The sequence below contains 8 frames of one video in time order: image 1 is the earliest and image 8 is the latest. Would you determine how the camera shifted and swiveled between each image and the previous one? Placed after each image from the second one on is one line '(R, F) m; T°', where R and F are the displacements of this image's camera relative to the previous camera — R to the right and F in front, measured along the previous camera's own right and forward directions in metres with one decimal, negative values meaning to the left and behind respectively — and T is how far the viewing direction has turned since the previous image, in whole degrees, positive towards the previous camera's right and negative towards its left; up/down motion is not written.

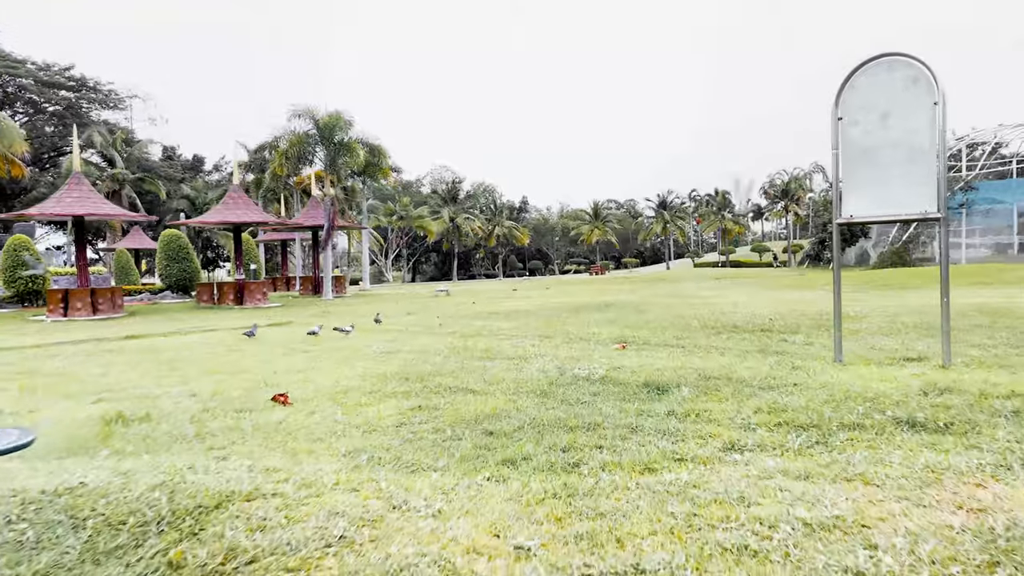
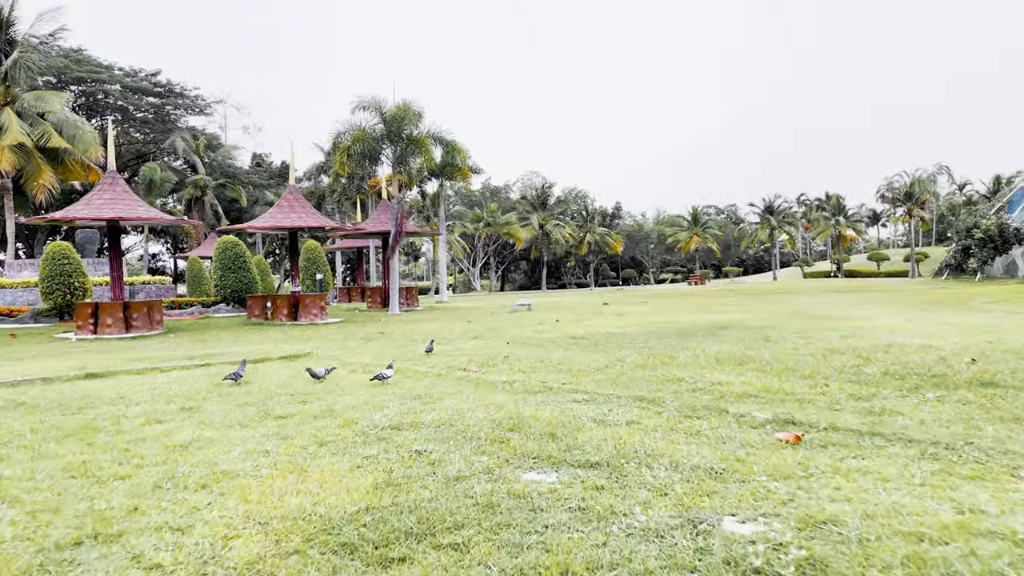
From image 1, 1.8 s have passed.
(0.0, +2.5) m; -7°
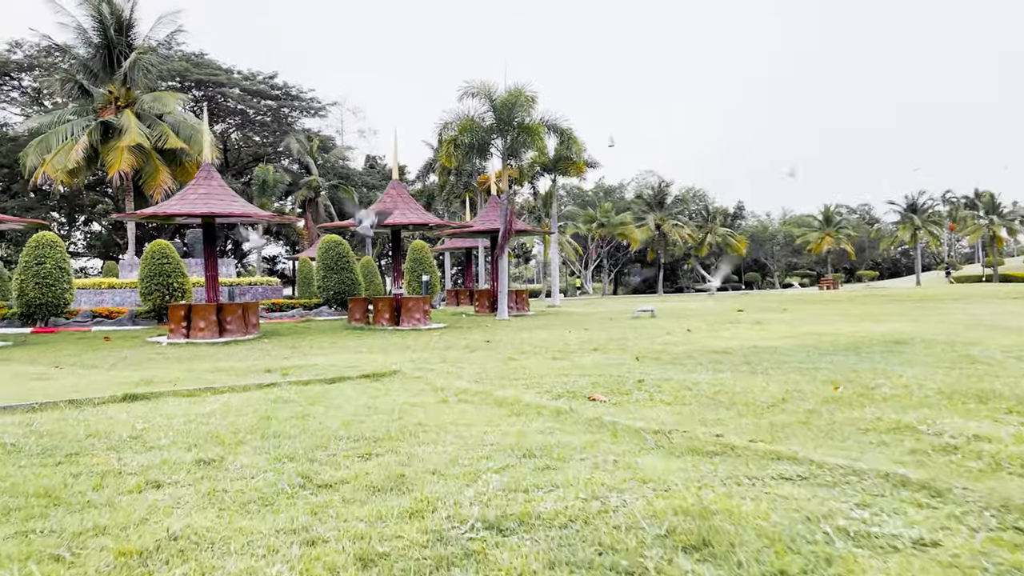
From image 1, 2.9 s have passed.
(-0.2, +1.6) m; -8°
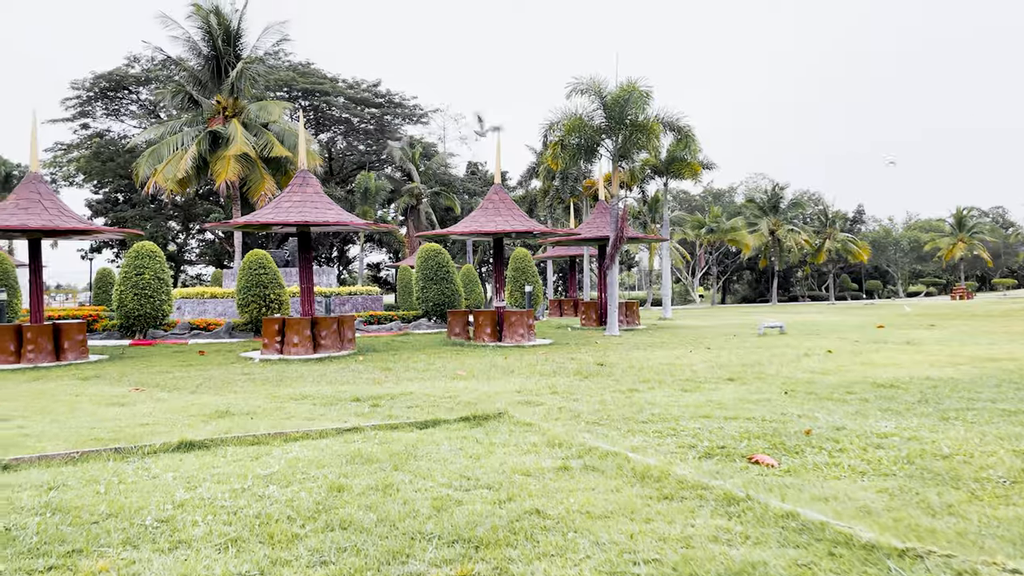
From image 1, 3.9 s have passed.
(-0.2, +1.1) m; -7°
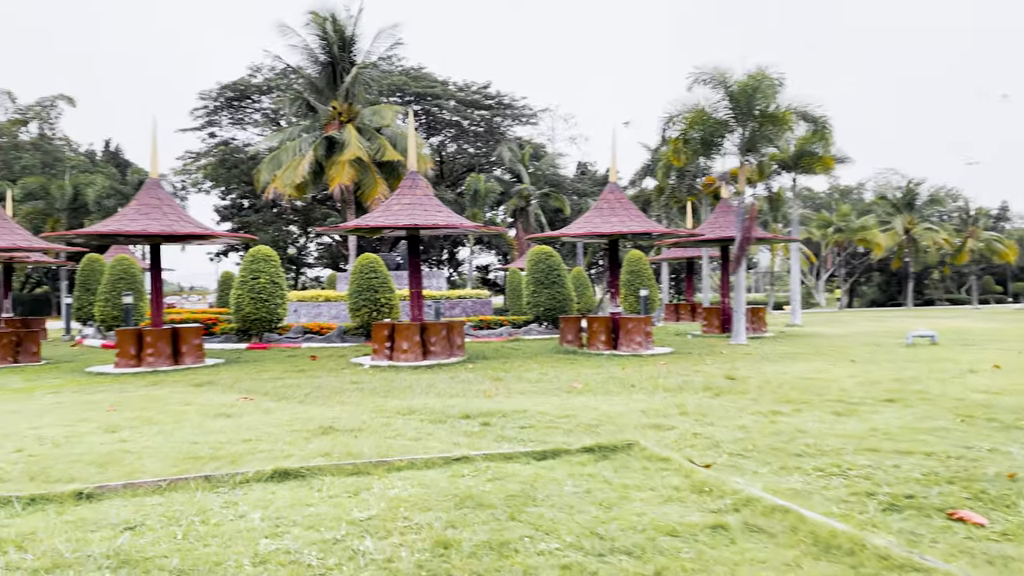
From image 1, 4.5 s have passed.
(-0.1, +0.6) m; -8°
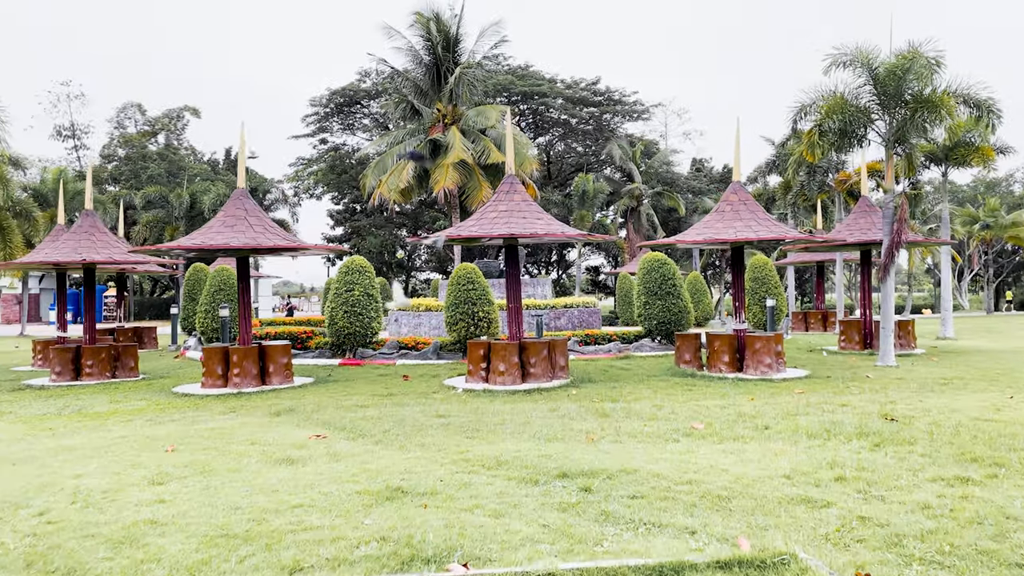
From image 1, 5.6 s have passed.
(0.0, +1.1) m; -8°
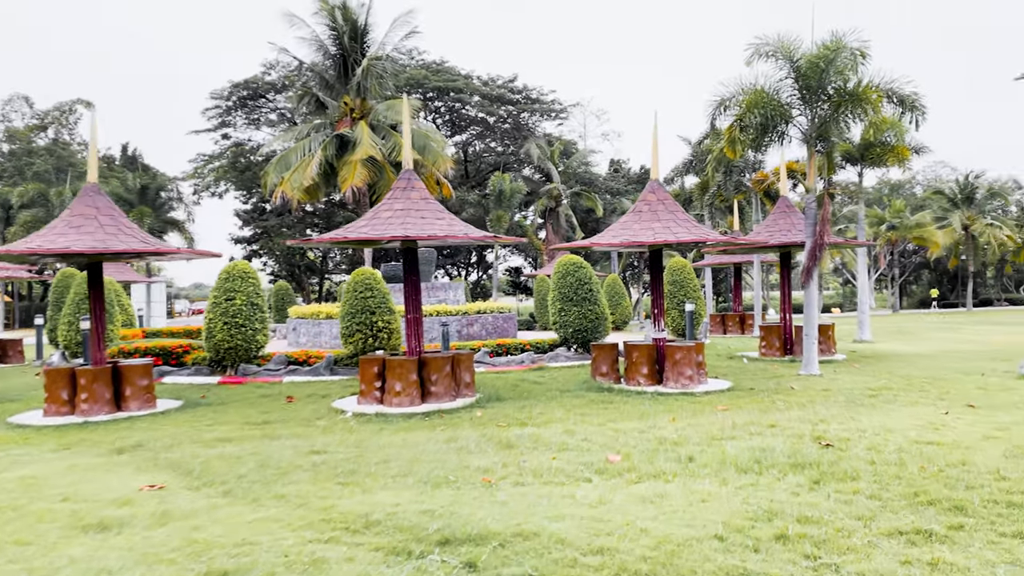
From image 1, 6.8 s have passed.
(+0.3, +1.0) m; +6°
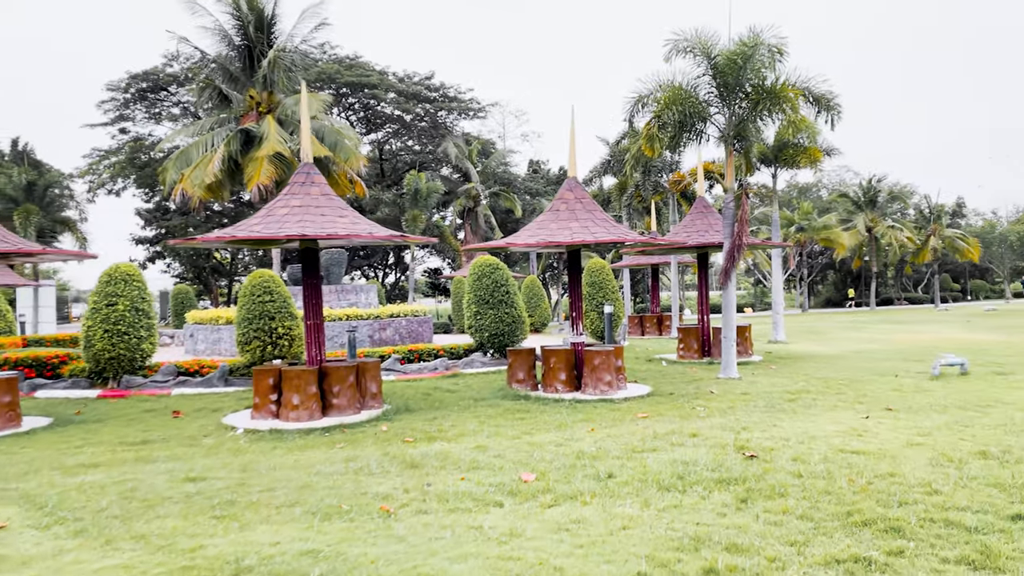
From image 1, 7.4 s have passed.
(+0.1, +0.5) m; +6°
